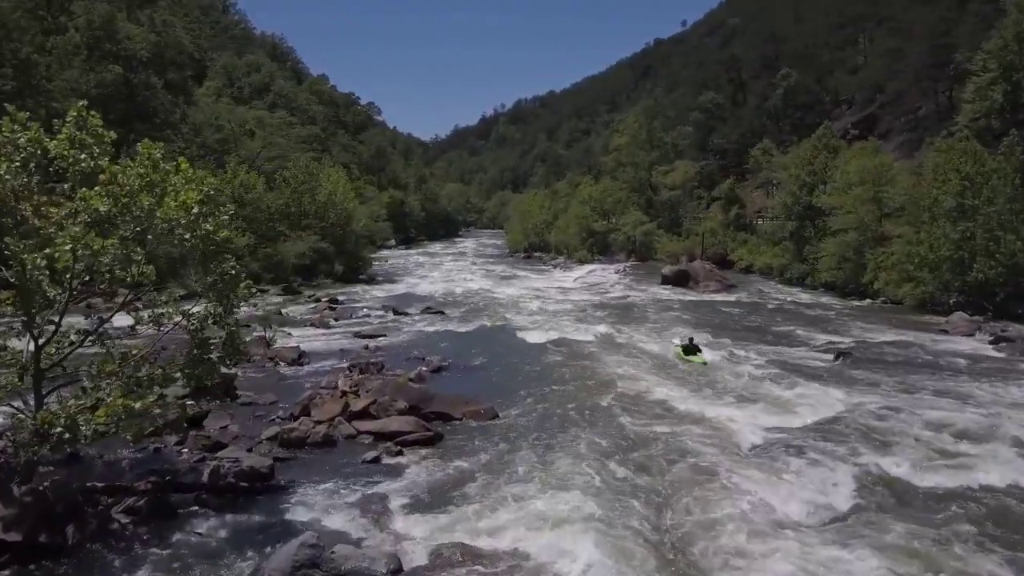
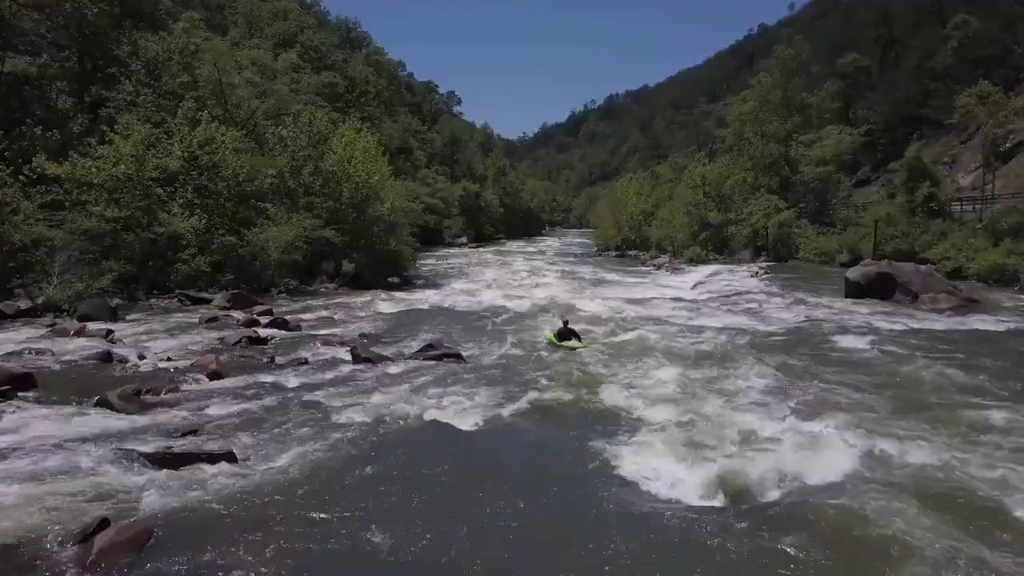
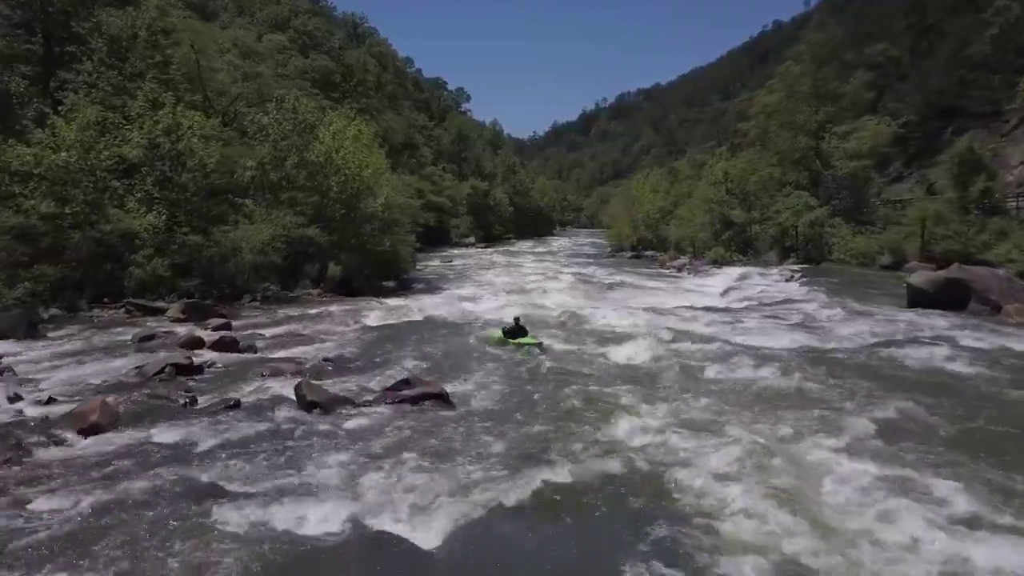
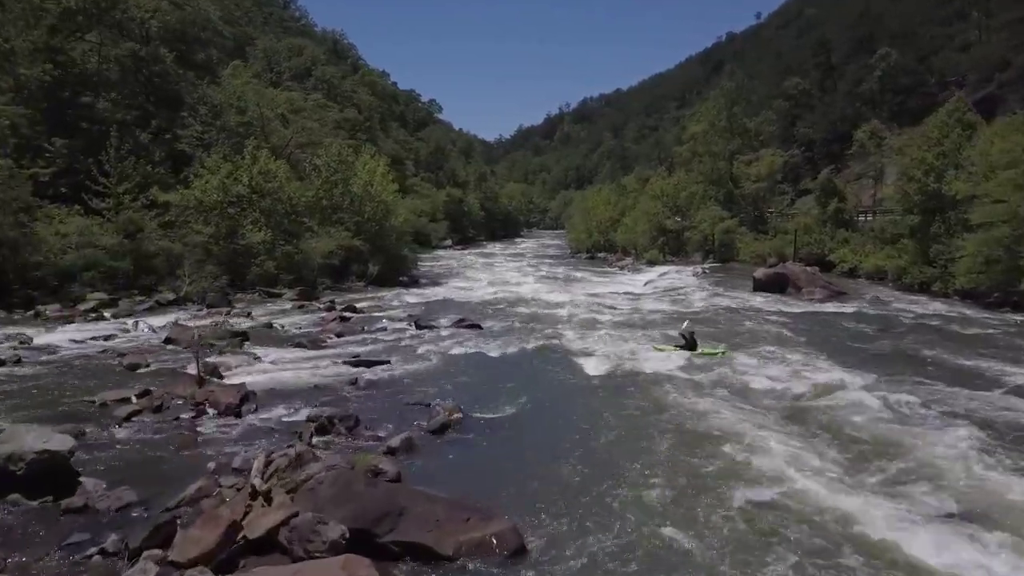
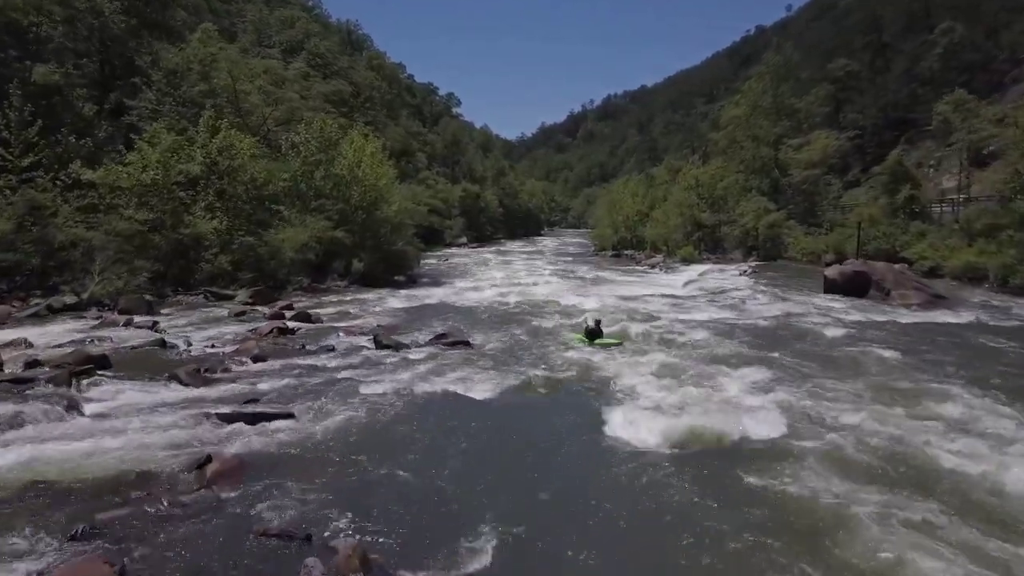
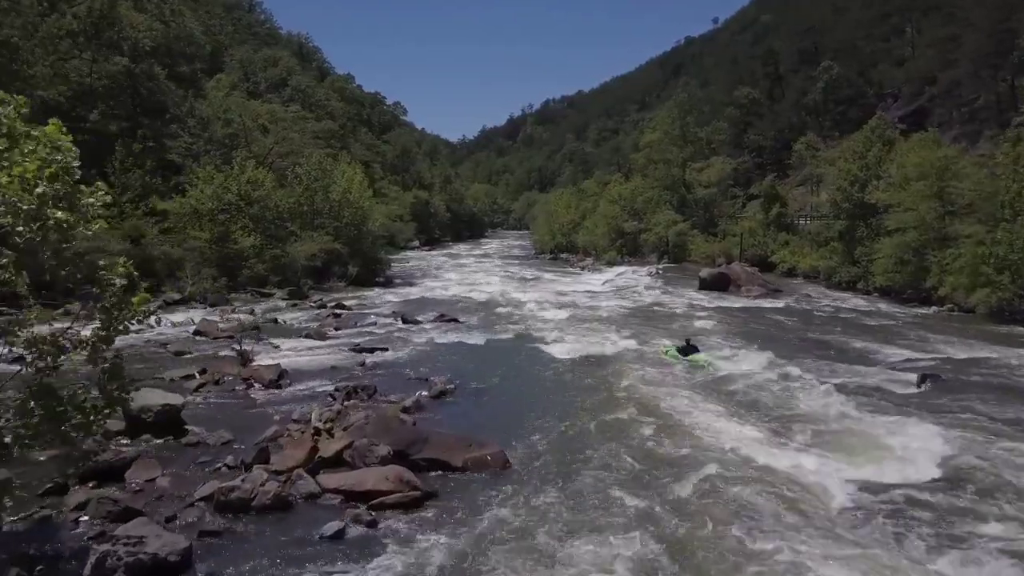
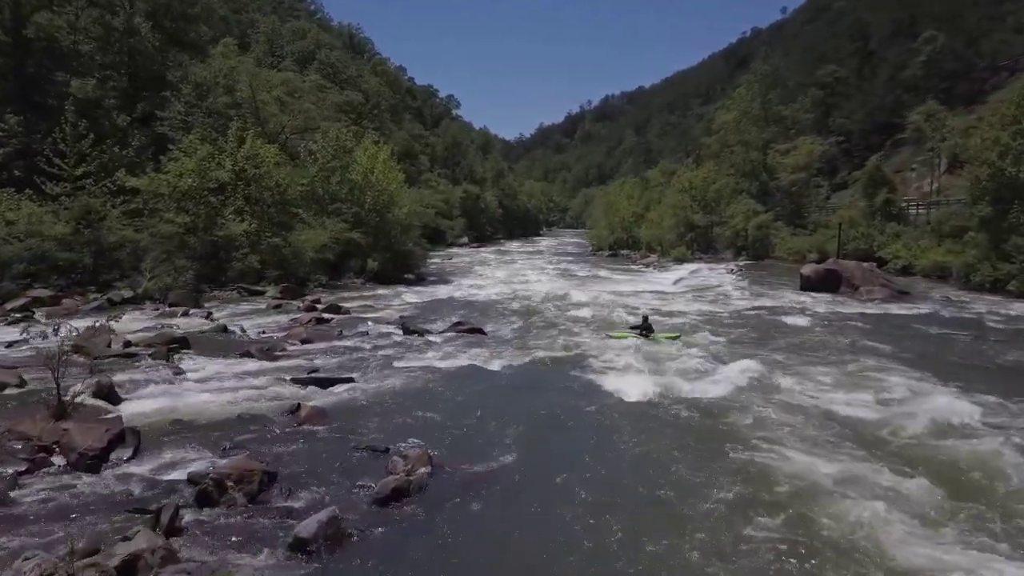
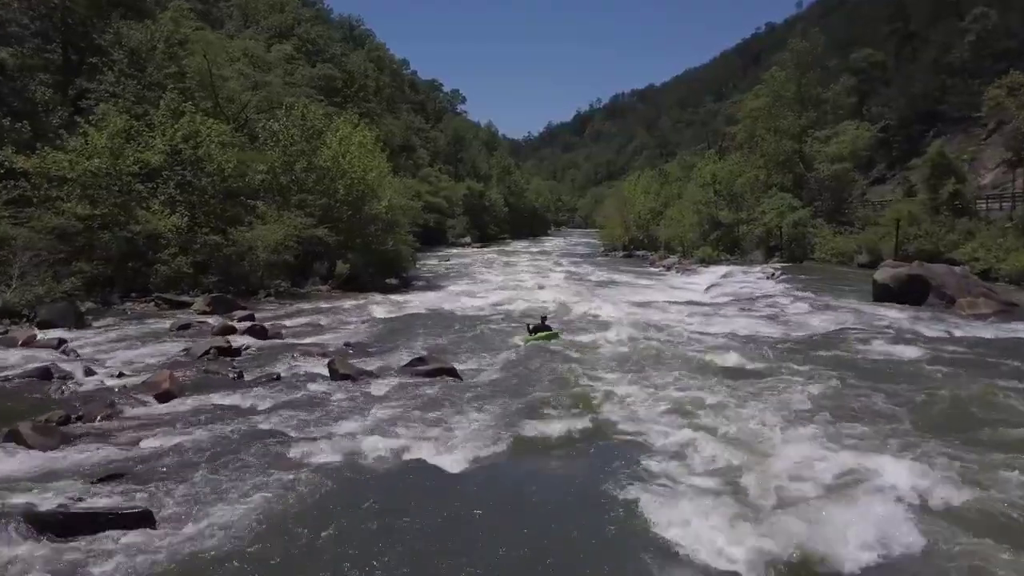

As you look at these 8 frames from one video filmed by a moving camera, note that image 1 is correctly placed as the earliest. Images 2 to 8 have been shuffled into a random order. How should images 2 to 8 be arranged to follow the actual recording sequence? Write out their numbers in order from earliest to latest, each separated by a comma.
6, 4, 7, 5, 2, 8, 3
